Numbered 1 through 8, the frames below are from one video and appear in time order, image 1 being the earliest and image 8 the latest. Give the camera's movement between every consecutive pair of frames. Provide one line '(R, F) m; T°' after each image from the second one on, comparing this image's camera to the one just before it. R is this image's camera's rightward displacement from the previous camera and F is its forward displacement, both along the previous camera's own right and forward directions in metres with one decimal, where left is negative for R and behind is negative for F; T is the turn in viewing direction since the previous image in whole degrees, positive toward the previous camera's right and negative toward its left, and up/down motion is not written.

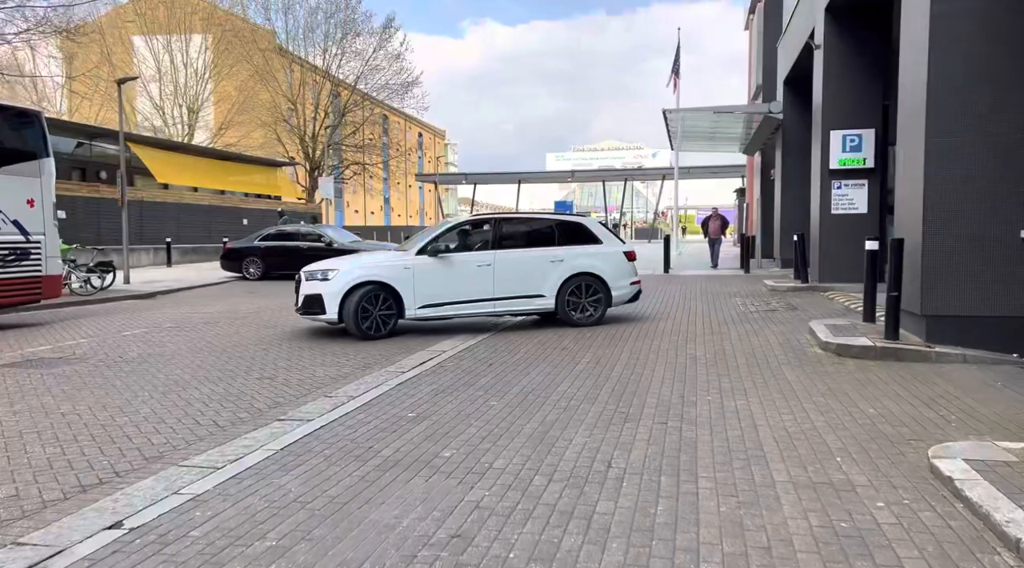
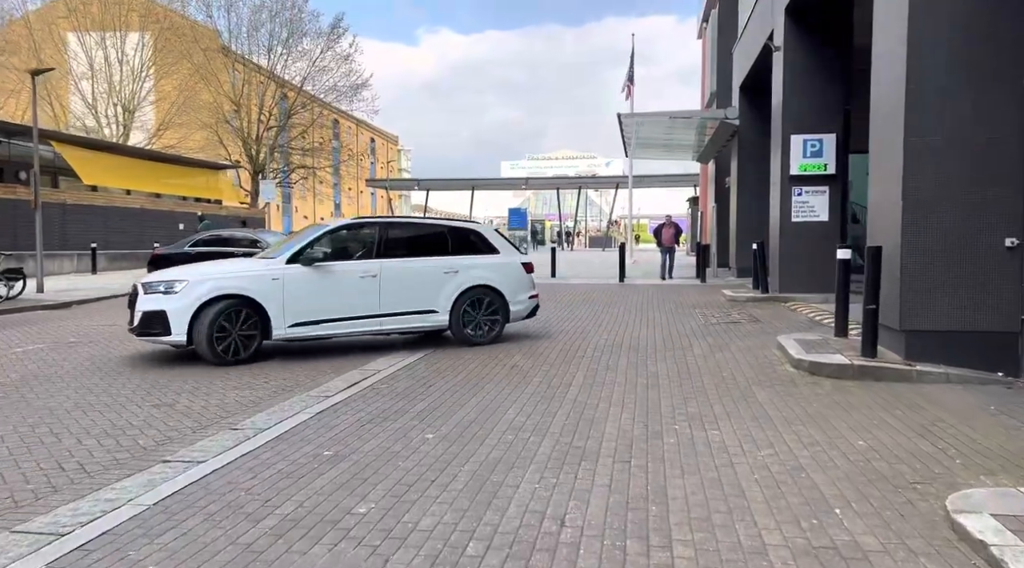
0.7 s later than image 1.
(+0.1, +0.9) m; +4°
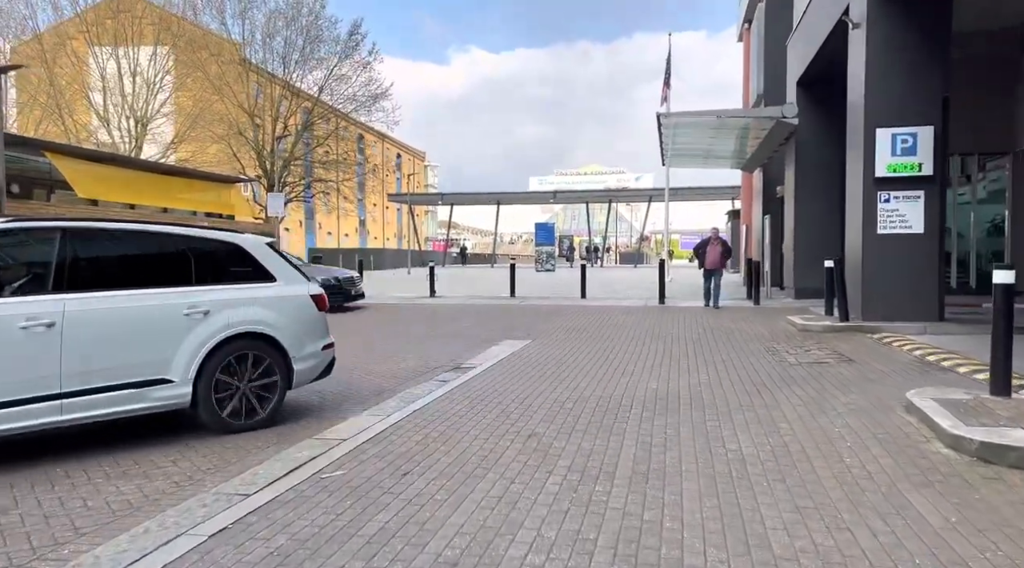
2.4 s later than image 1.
(+0.1, +2.3) m; -2°
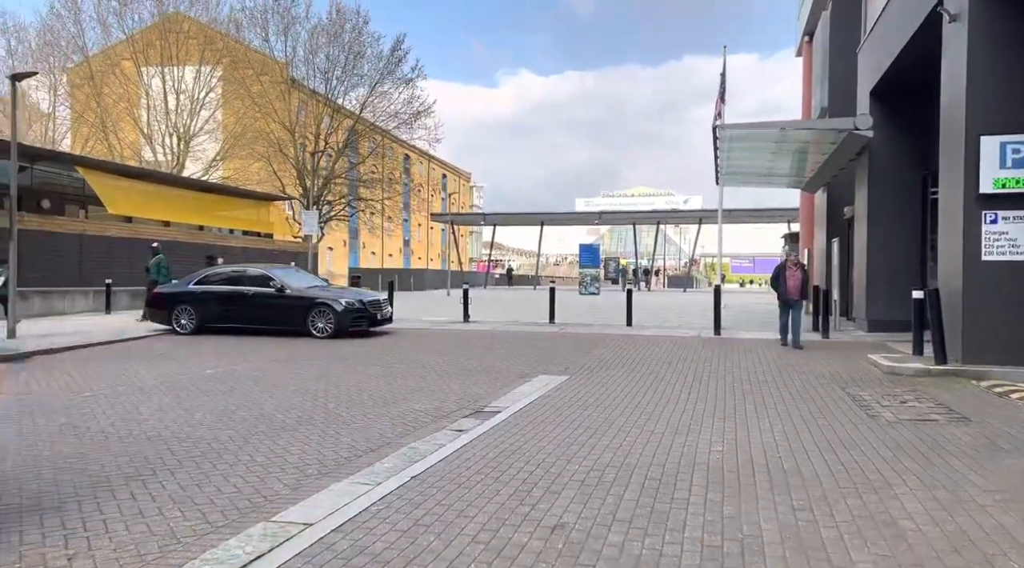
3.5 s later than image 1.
(+0.1, +1.4) m; -4°
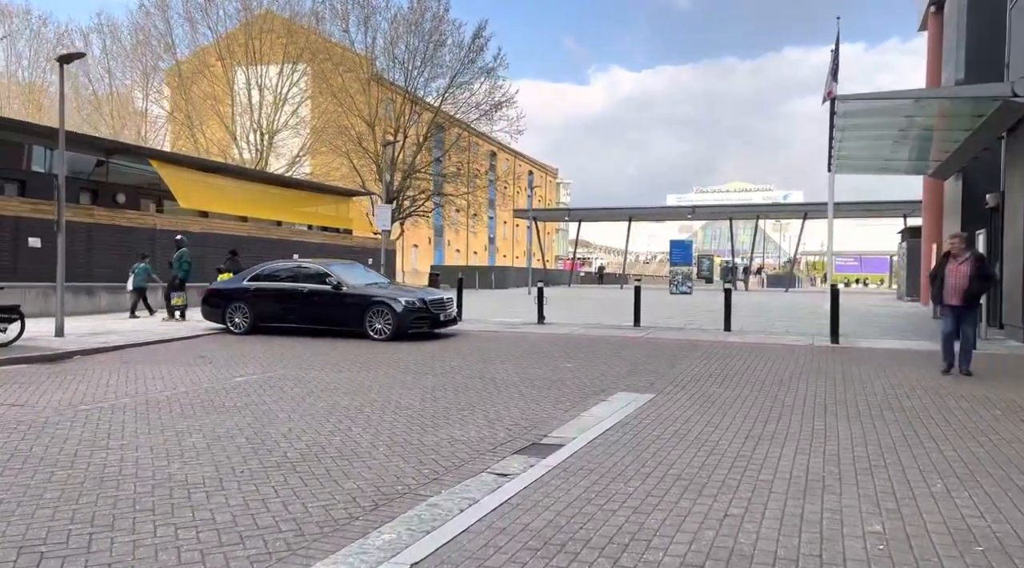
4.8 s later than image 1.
(+0.2, +1.8) m; -7°
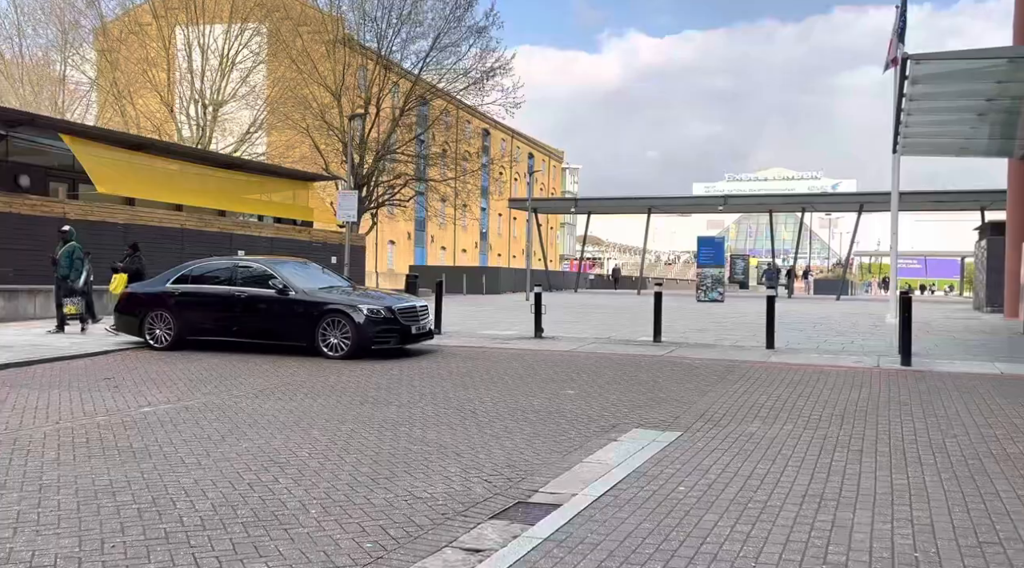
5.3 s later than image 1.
(0.0, +3.4) m; 0°
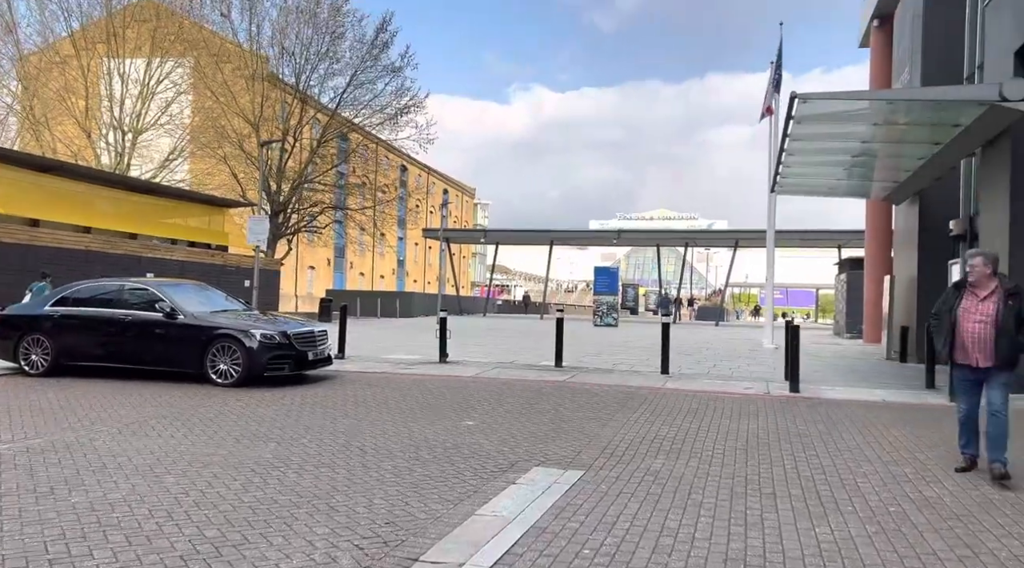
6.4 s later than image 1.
(+0.6, -0.8) m; +5°
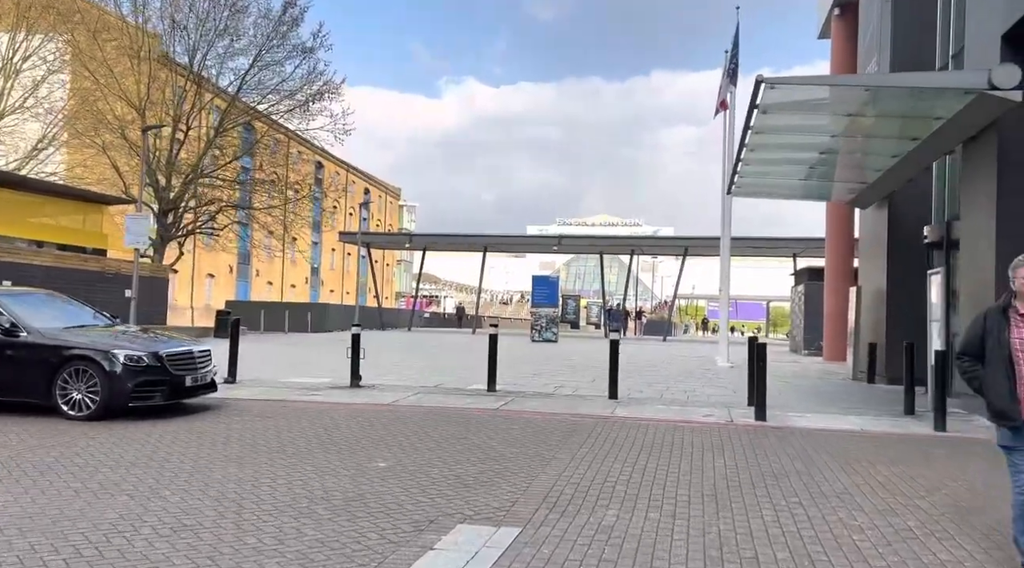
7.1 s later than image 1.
(+0.2, +1.8) m; +5°
